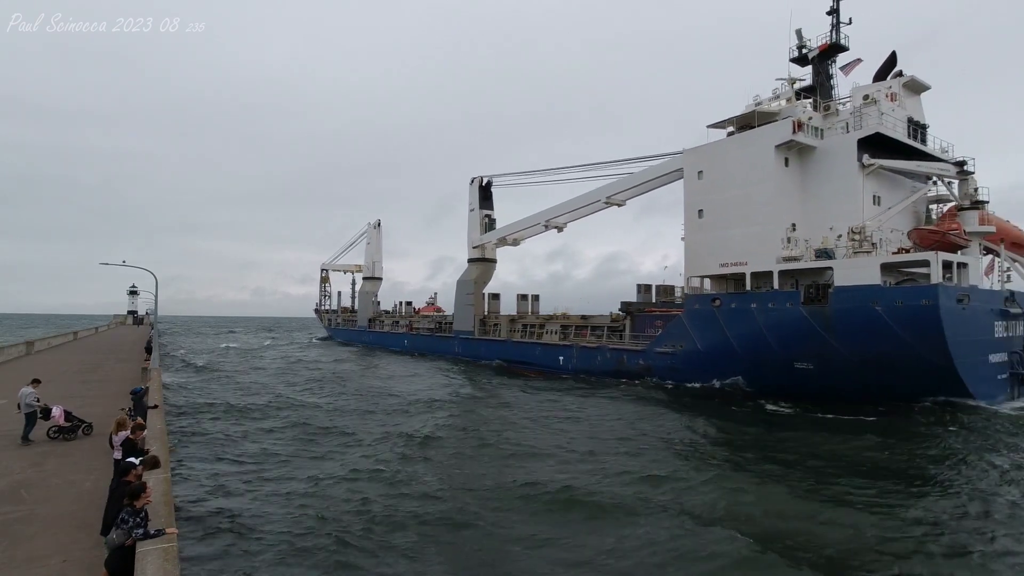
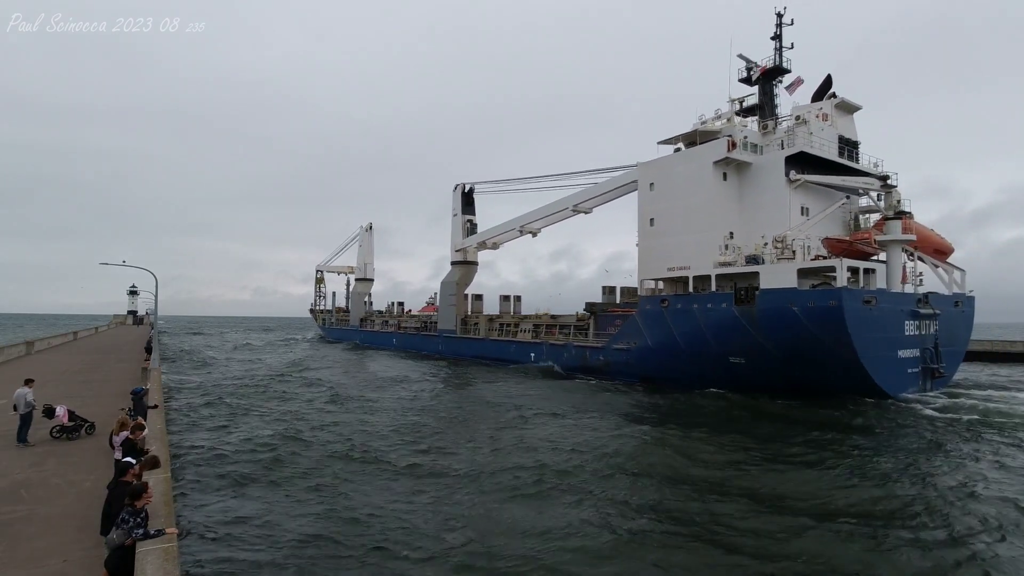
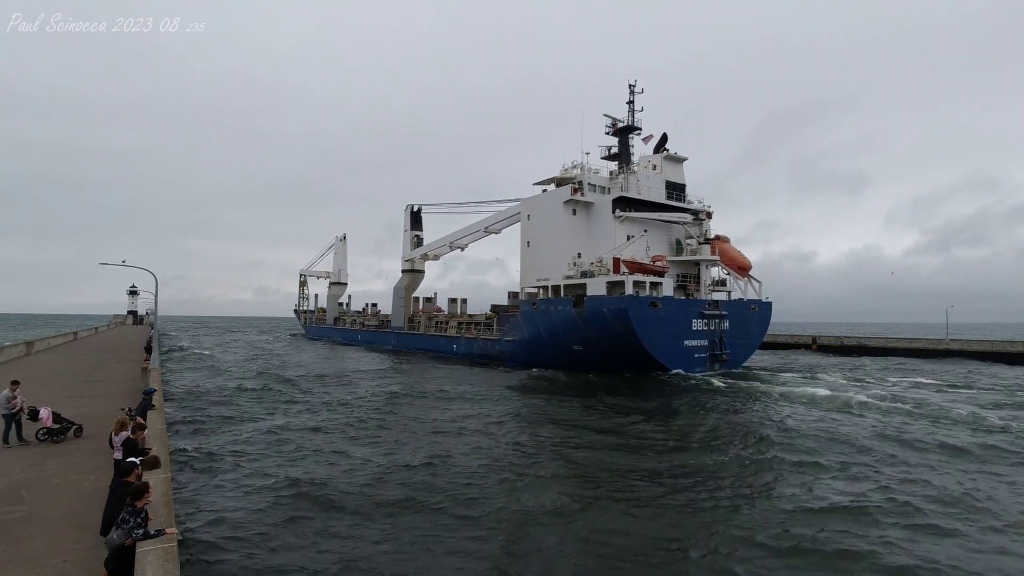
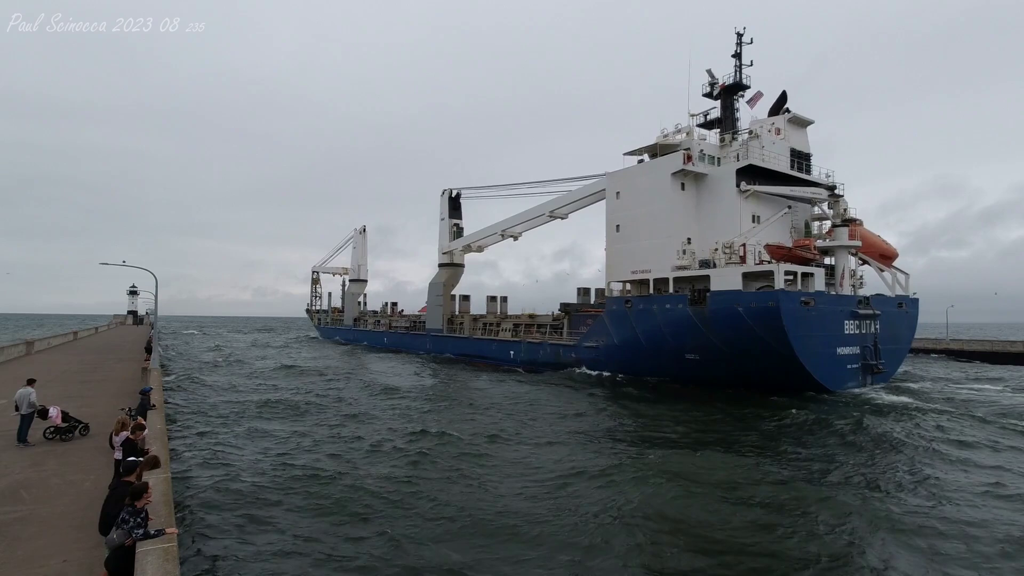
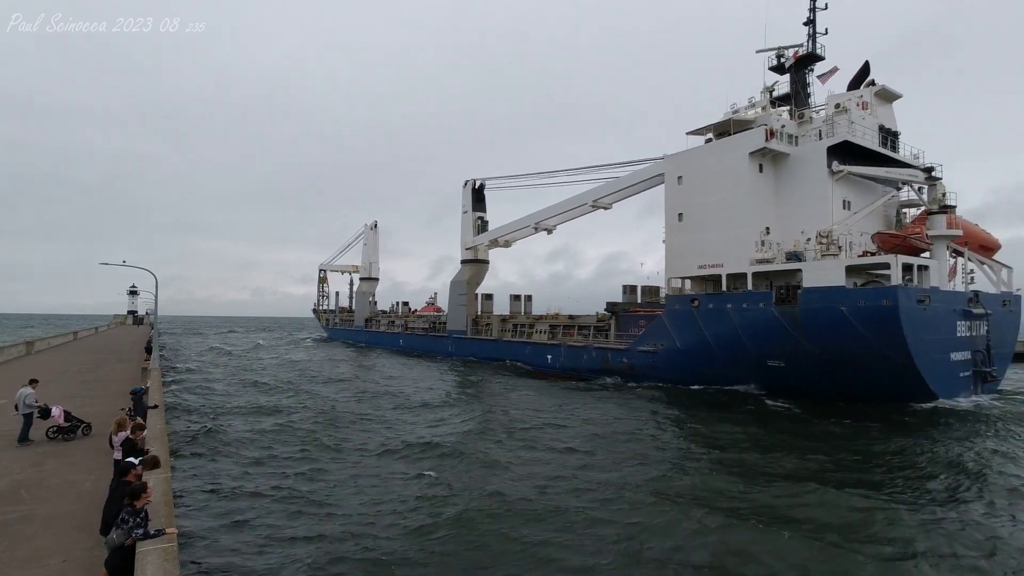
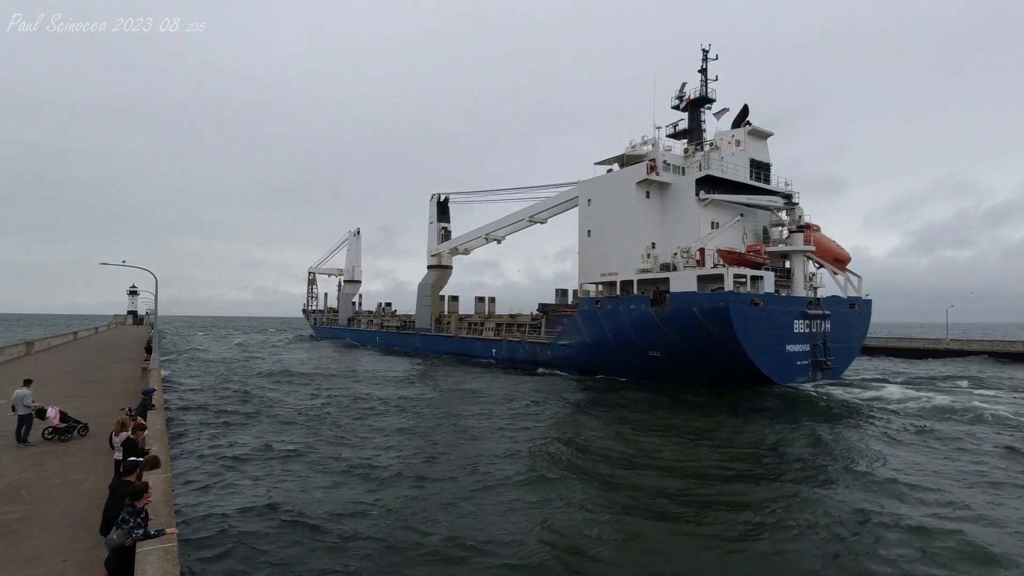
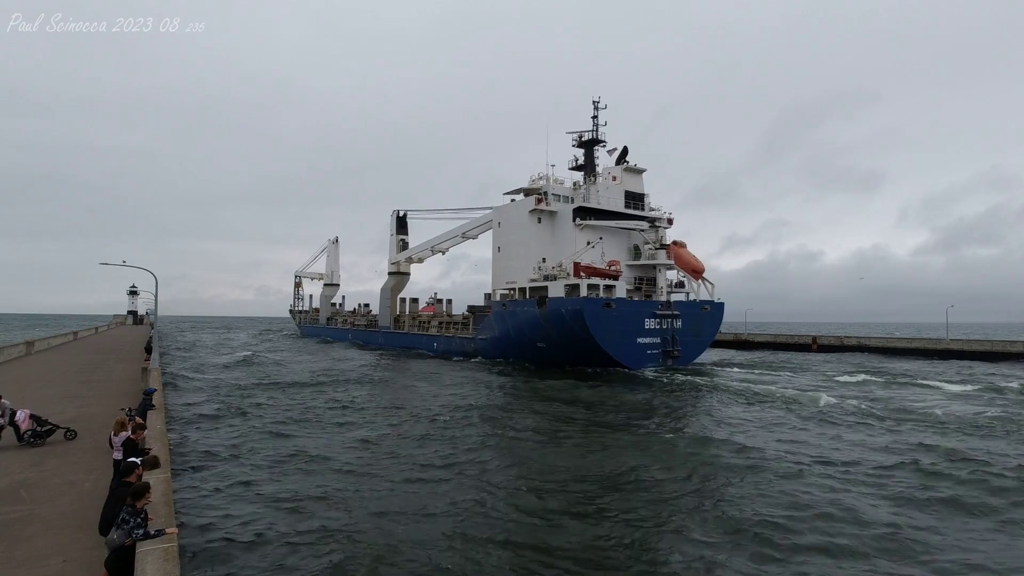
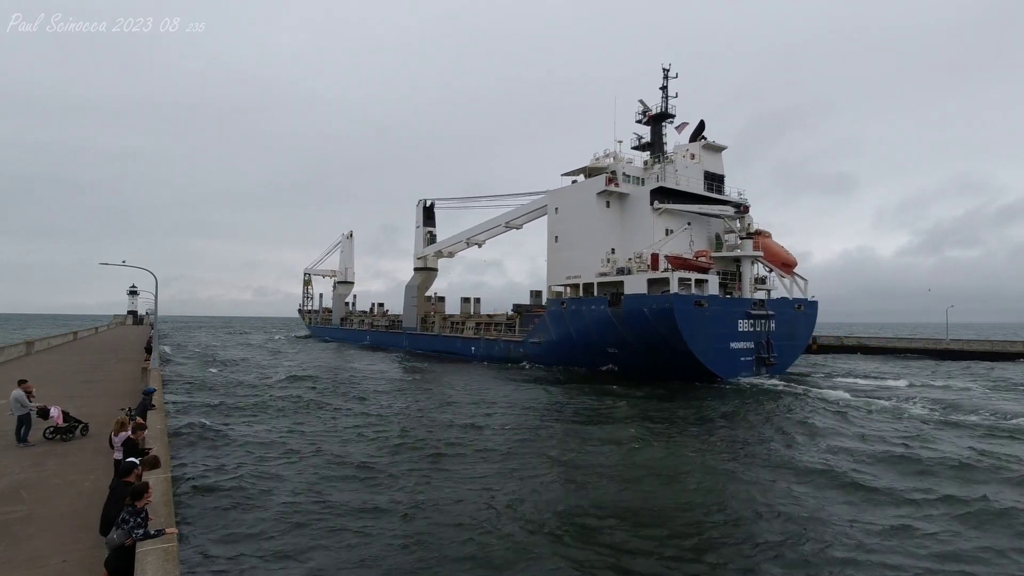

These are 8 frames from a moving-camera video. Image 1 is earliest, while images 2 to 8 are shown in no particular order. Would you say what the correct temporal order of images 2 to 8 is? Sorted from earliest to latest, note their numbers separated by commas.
5, 2, 4, 6, 8, 3, 7
